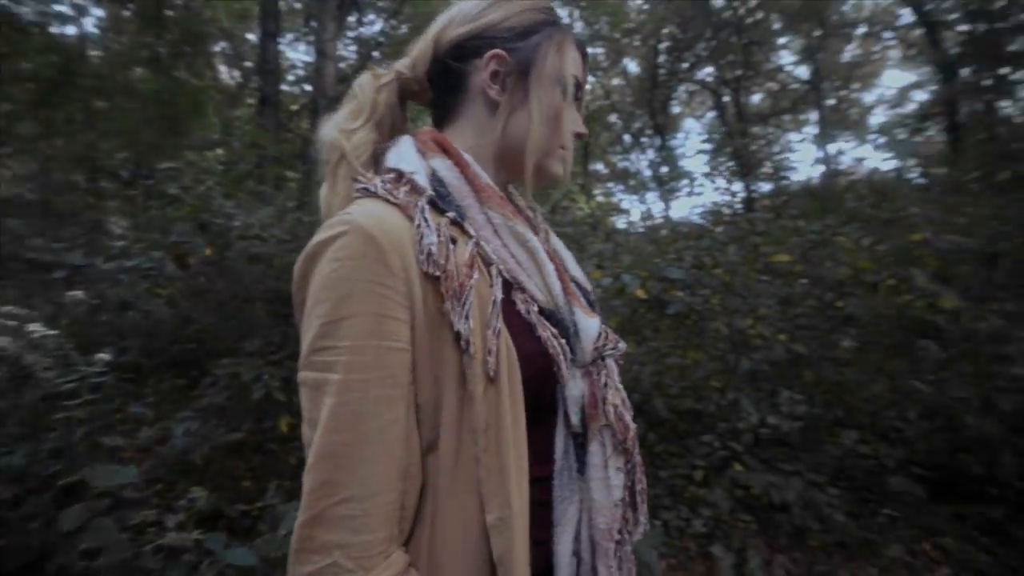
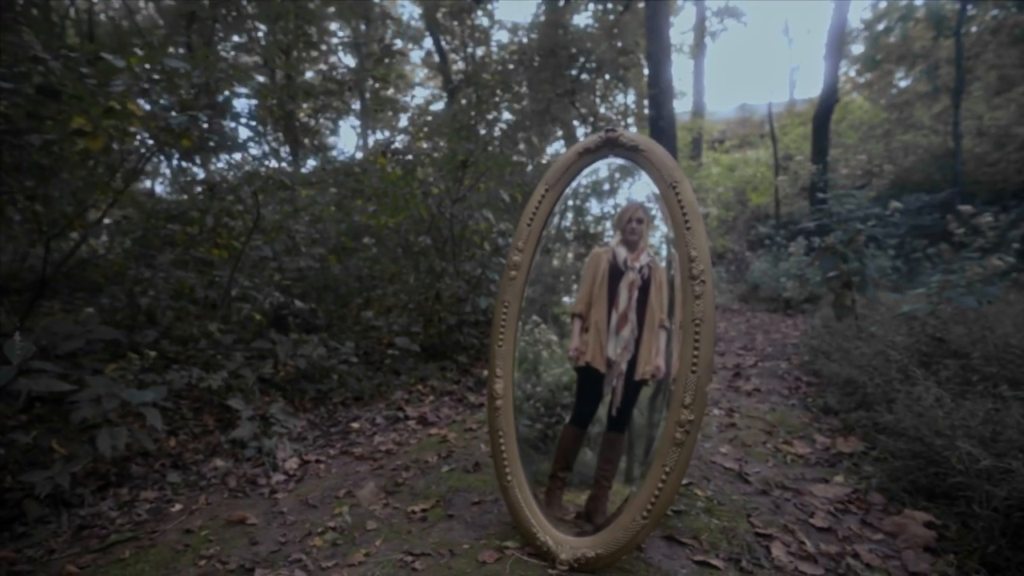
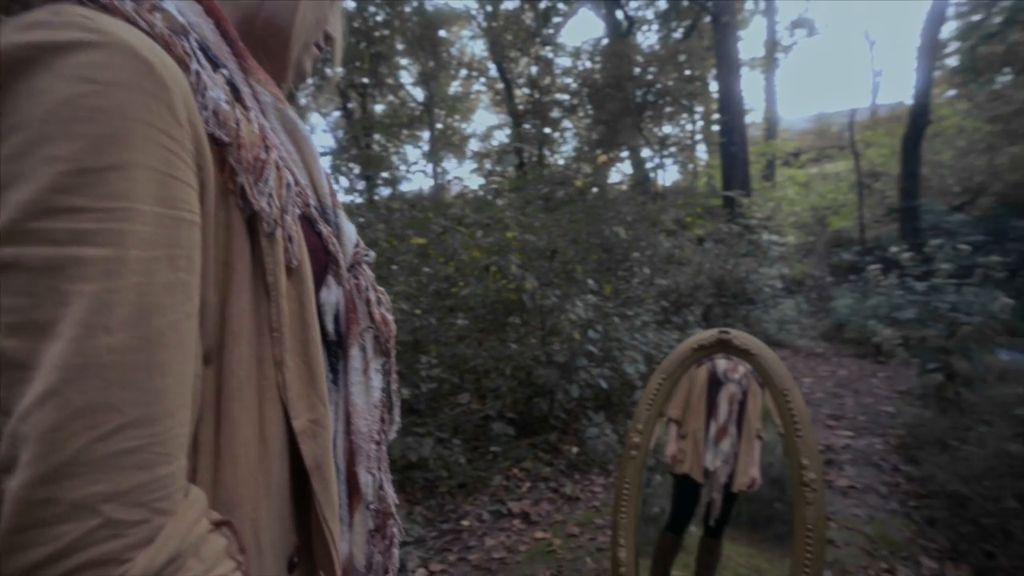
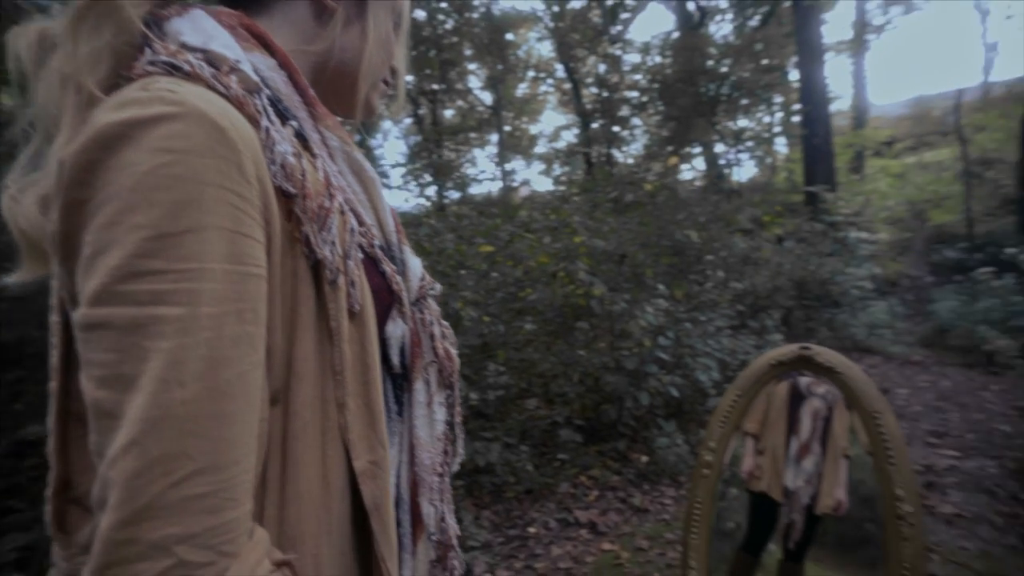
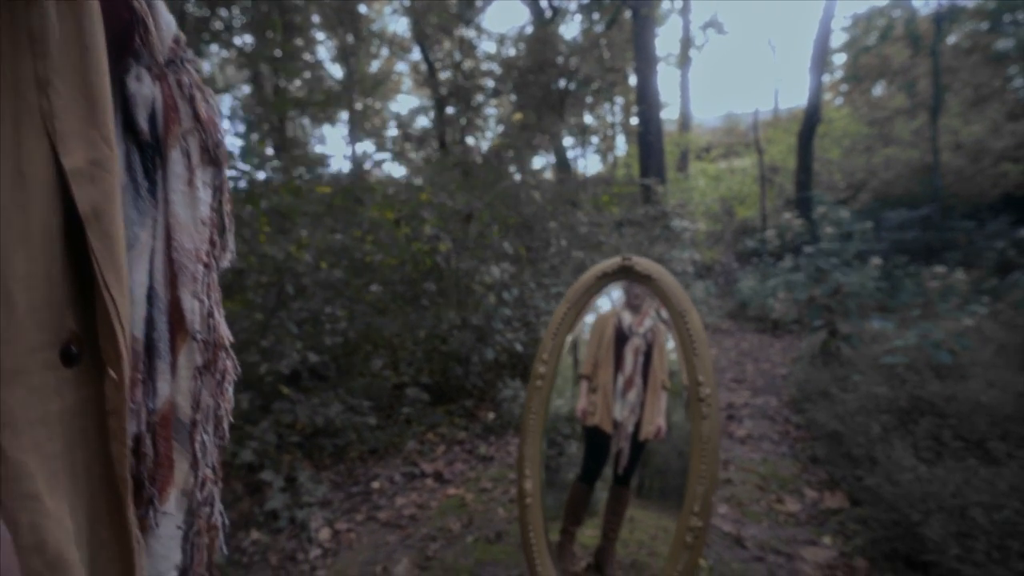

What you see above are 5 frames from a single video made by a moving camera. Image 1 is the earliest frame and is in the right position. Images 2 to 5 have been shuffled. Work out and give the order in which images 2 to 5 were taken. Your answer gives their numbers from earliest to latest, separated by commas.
4, 3, 5, 2
